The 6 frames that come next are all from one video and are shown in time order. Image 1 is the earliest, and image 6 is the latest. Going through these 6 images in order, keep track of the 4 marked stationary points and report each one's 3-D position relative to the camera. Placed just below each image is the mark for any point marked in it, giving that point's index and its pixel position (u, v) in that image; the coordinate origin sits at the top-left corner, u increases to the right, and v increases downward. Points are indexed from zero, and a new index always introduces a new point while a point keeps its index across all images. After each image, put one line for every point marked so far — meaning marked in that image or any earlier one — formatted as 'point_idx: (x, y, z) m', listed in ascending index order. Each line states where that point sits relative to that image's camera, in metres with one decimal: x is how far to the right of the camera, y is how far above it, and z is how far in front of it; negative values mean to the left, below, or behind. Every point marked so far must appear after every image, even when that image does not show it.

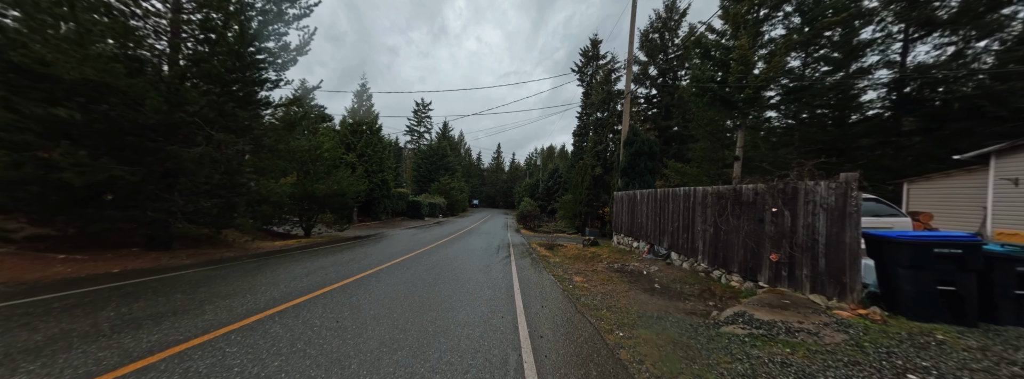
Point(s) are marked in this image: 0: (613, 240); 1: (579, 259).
0: (+4.8, -2.4, +13.2) m
1: (+2.7, -2.8, +10.9) m
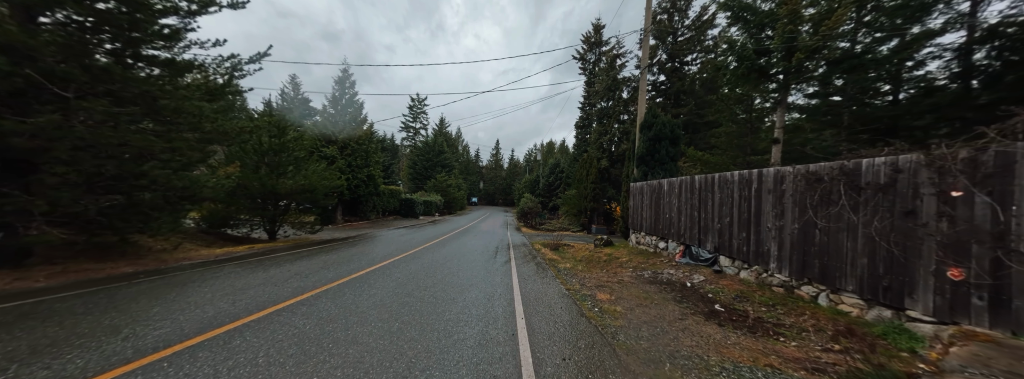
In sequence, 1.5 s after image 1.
0: (+4.8, -2.0, +11.3) m
1: (+2.7, -2.5, +9.1) m
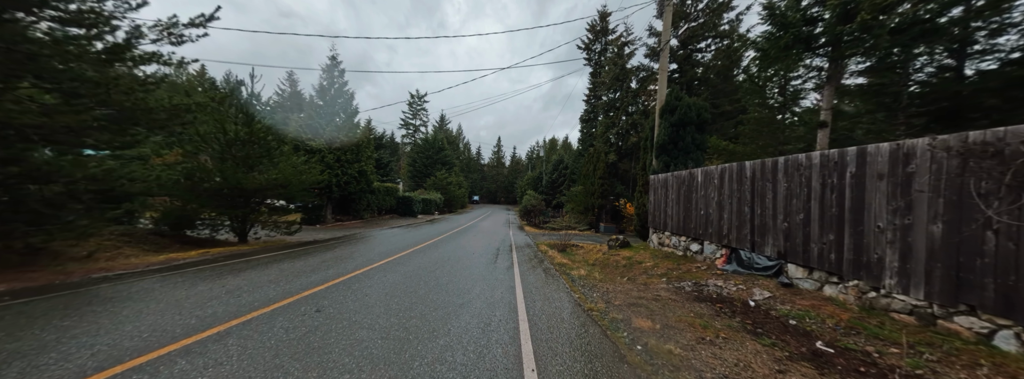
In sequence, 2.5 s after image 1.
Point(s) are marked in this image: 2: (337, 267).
0: (+4.9, -1.8, +9.9) m
1: (+2.8, -2.3, +7.6) m
2: (-3.9, -1.7, +6.2) m
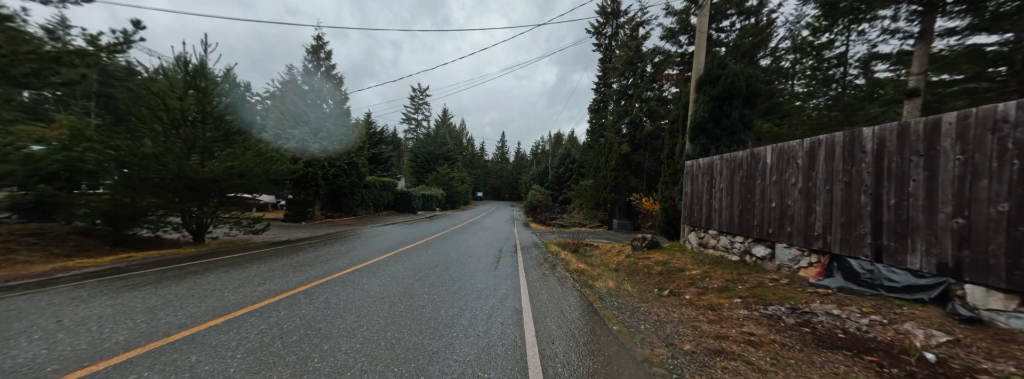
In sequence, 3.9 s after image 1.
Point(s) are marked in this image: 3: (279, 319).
0: (+5.0, -1.5, +8.1) m
1: (+2.9, -2.0, +5.9) m
2: (-3.8, -1.4, +4.6) m
3: (-2.5, -1.4, +3.1) m
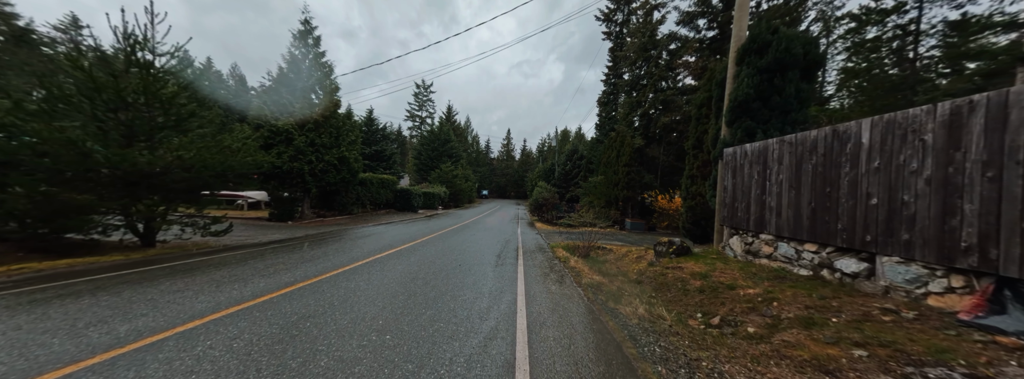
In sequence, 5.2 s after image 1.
0: (+5.0, -1.3, +6.5) m
1: (+2.8, -1.9, +4.4) m
2: (-3.9, -1.3, +3.2) m
3: (-2.6, -1.3, +1.7) m
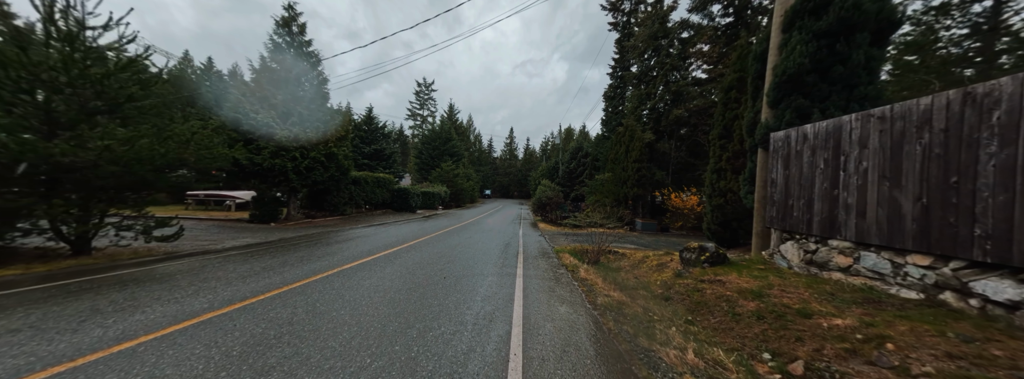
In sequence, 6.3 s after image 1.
0: (+5.0, -1.2, +5.2) m
1: (+2.7, -1.8, +3.1) m
2: (-4.0, -1.3, +2.1) m
3: (-2.7, -1.2, +0.5) m
